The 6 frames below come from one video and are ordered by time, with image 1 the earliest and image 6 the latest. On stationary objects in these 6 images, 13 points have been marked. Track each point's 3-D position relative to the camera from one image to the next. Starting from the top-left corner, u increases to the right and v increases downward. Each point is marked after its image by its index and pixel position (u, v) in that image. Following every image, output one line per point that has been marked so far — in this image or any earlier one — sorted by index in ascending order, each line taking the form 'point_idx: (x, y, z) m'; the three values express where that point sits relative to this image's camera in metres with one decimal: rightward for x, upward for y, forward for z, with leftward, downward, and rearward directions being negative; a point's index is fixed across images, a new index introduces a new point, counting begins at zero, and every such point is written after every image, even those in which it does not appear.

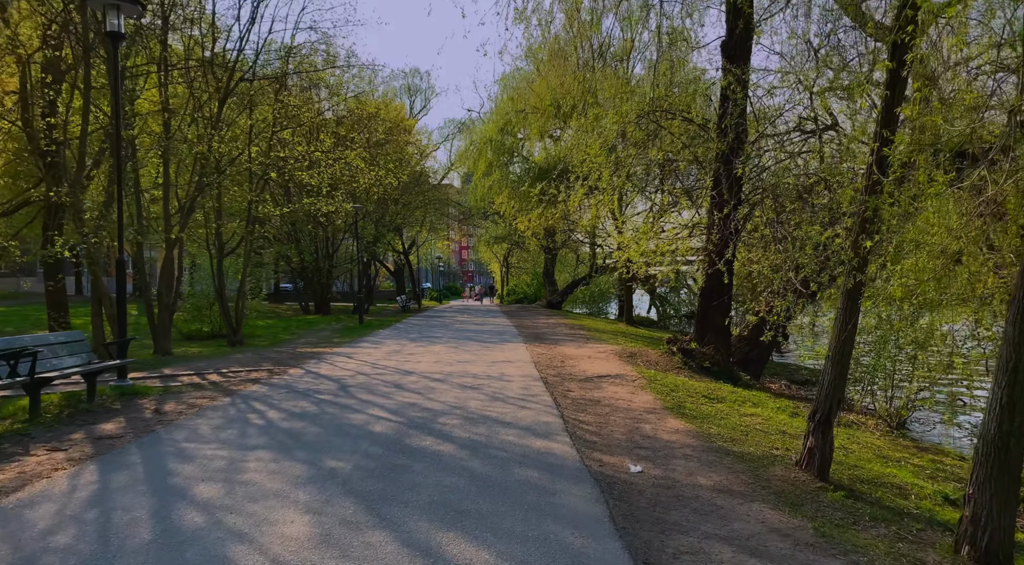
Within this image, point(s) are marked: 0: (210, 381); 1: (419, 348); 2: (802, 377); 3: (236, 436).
0: (-4.4, -1.4, +9.5) m
1: (-2.0, -1.4, +14.1) m
2: (+6.7, -2.2, +15.4) m
3: (-2.6, -1.4, +6.1) m
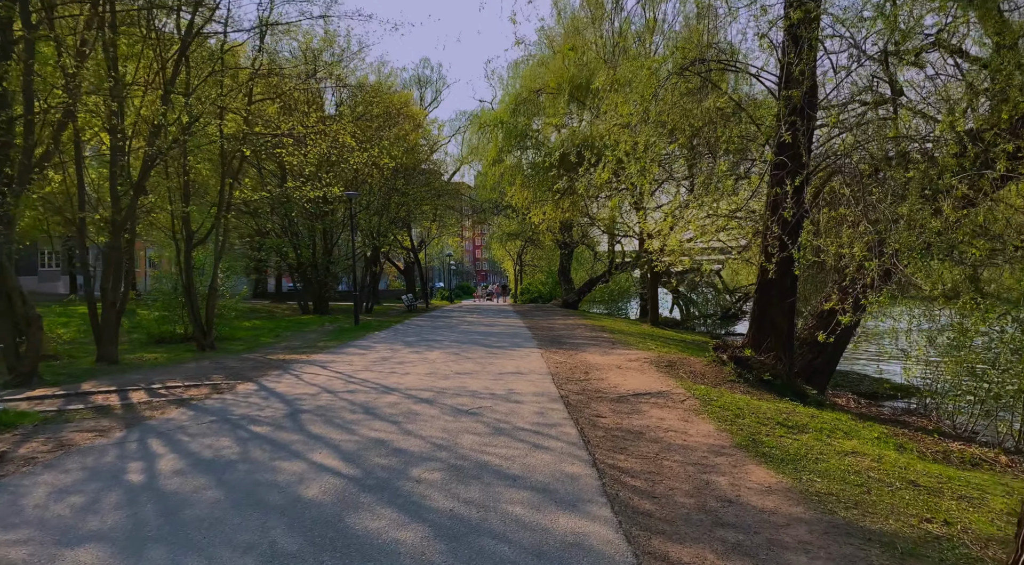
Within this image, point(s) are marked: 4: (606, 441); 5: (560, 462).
0: (-4.3, -1.3, +7.3) m
1: (-1.8, -1.3, +11.8) m
2: (+7.0, -2.1, +12.9) m
3: (-2.5, -1.3, +3.8) m
4: (+0.9, -1.5, +6.0) m
5: (+0.4, -1.4, +5.2) m
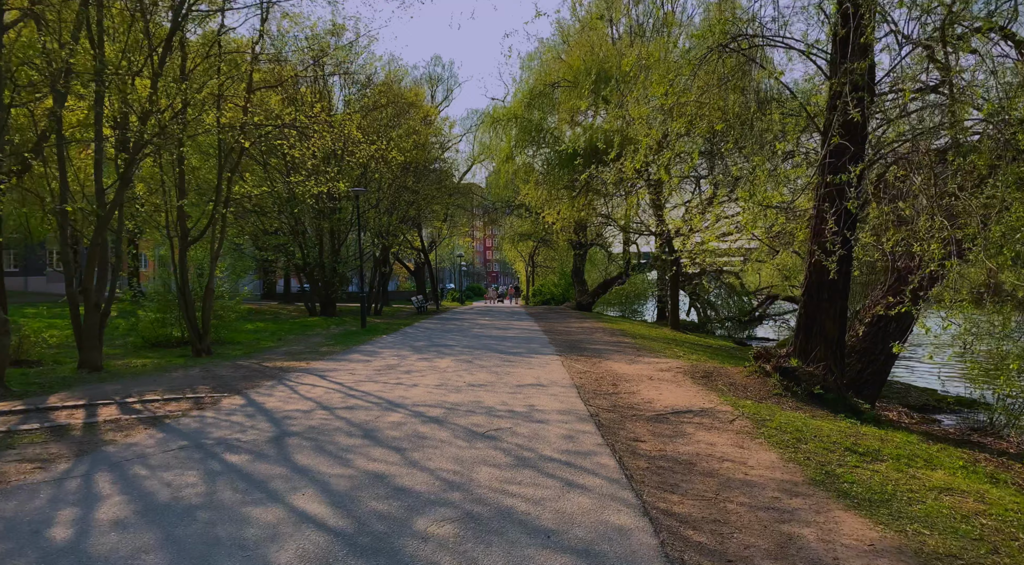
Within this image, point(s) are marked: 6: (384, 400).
0: (-4.0, -1.3, +6.3) m
1: (-1.5, -1.3, +10.8) m
2: (+7.3, -2.1, +11.8) m
3: (-2.4, -1.3, +2.8) m
4: (+1.1, -1.5, +5.0) m
5: (+0.6, -1.4, +4.1) m
6: (-1.4, -1.3, +7.4) m
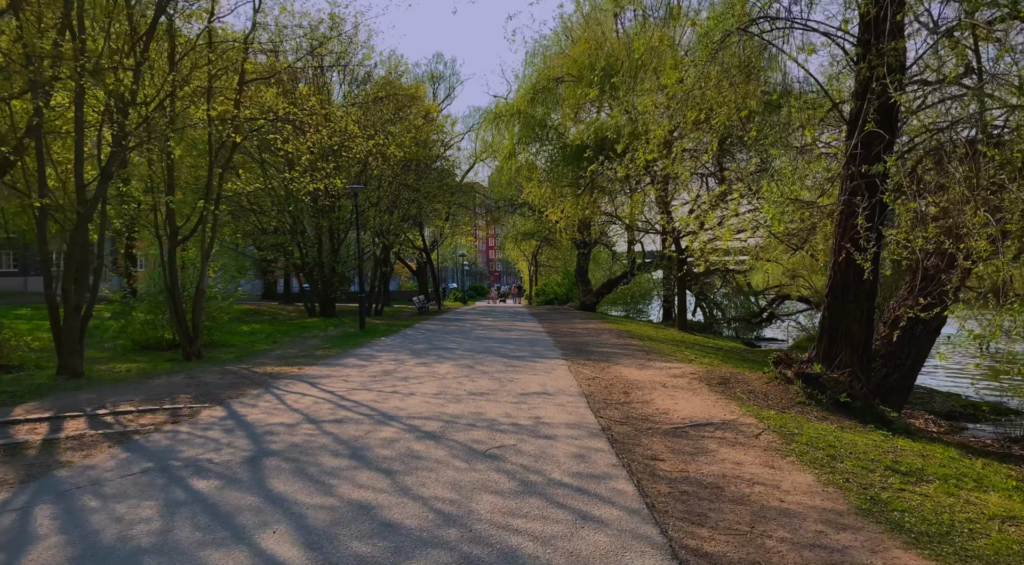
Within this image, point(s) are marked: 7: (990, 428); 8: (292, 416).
0: (-4.0, -1.3, +5.7) m
1: (-1.4, -1.3, +10.2) m
2: (+7.3, -2.1, +11.2) m
3: (-2.3, -1.3, +2.2) m
4: (+1.1, -1.5, +4.4) m
5: (+0.6, -1.4, +3.6) m
6: (-1.4, -1.3, +6.8) m
7: (+7.3, -2.2, +10.0) m
8: (-2.2, -1.3, +6.6) m
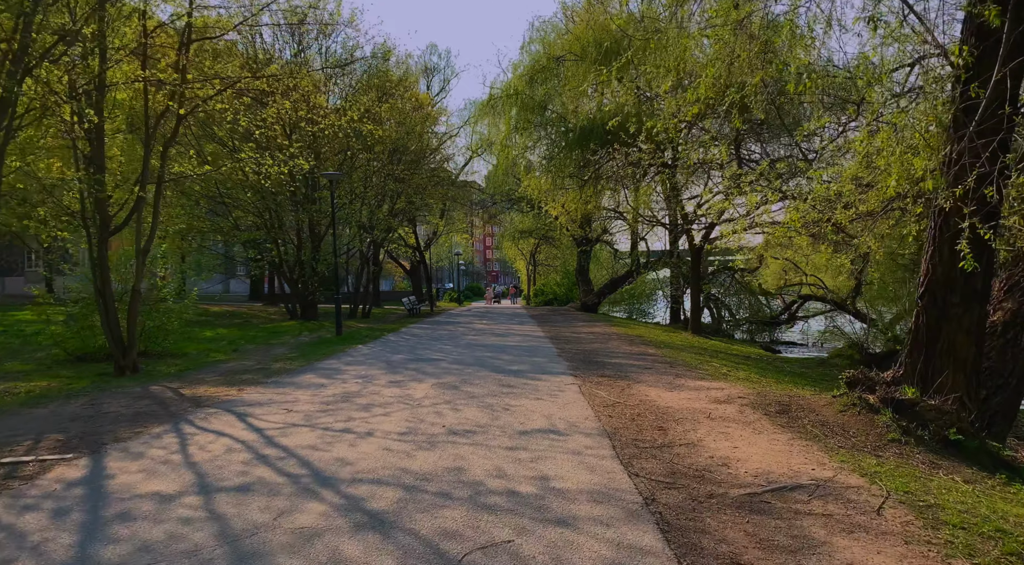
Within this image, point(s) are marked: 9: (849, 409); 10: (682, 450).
0: (-4.0, -1.3, +3.6) m
1: (-1.5, -1.3, +8.1) m
2: (+7.3, -2.1, +9.1) m
3: (-2.4, -1.3, +0.1) m
4: (+1.1, -1.5, +2.3) m
5: (+0.6, -1.4, +1.4) m
6: (-1.4, -1.3, +4.7) m
7: (+7.2, -2.2, +7.9) m
8: (-2.2, -1.3, +4.5) m
9: (+3.6, -1.3, +7.0) m
10: (+1.4, -1.4, +5.4) m
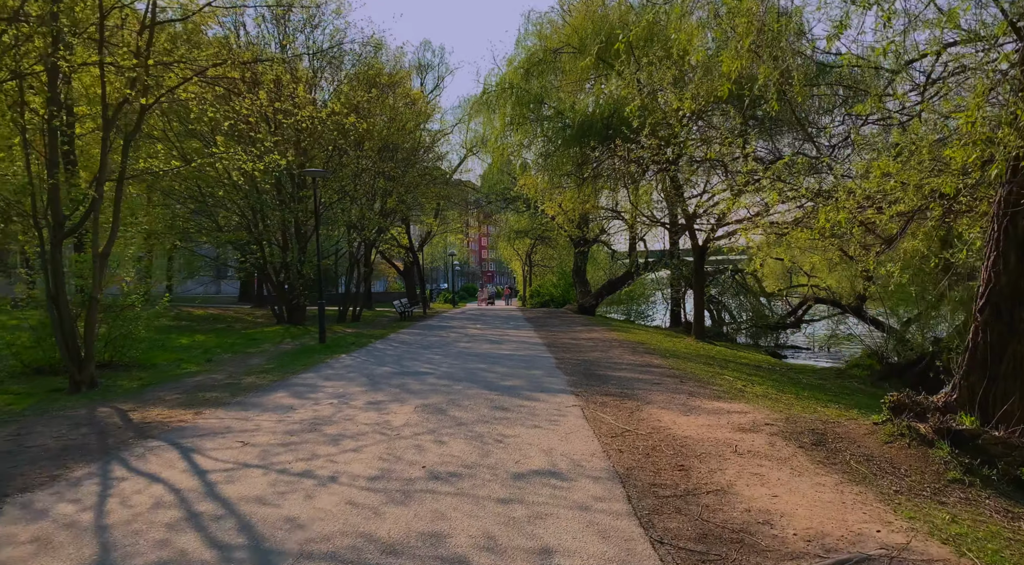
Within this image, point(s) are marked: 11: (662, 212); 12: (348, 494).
0: (-4.1, -1.4, +2.6) m
1: (-1.5, -1.4, +7.1) m
2: (+7.2, -2.2, +8.1) m
3: (-2.4, -1.4, -0.9) m
4: (+1.0, -1.6, +1.3) m
5: (+0.6, -1.5, +0.5) m
6: (-1.5, -1.4, +3.7) m
7: (+7.2, -2.3, +7.0) m
8: (-2.3, -1.4, +3.5) m
9: (+3.5, -1.4, +6.1) m
10: (+1.4, -1.5, +4.5) m
11: (+4.5, +2.2, +19.3) m
12: (-1.1, -1.4, +4.4) m
